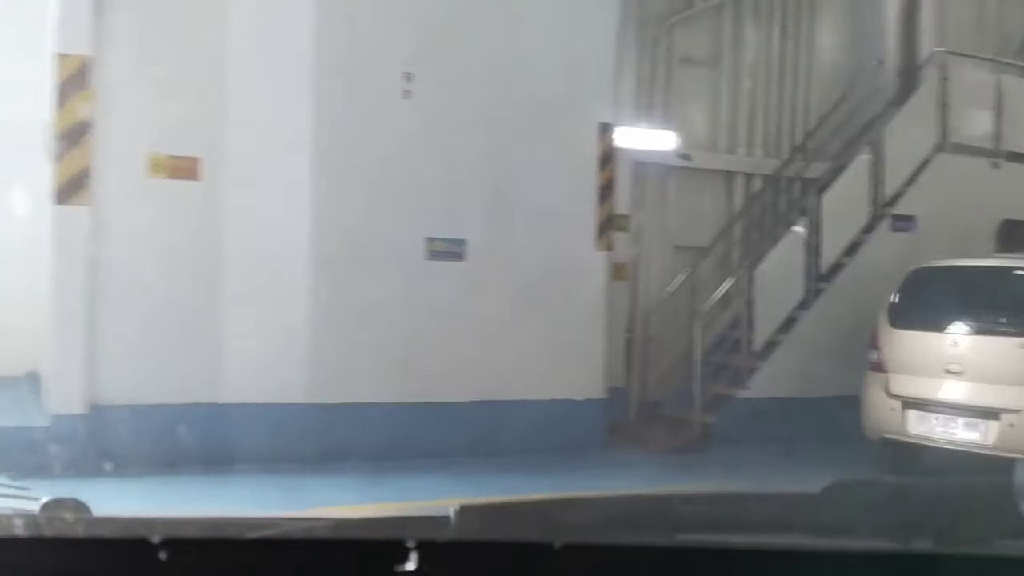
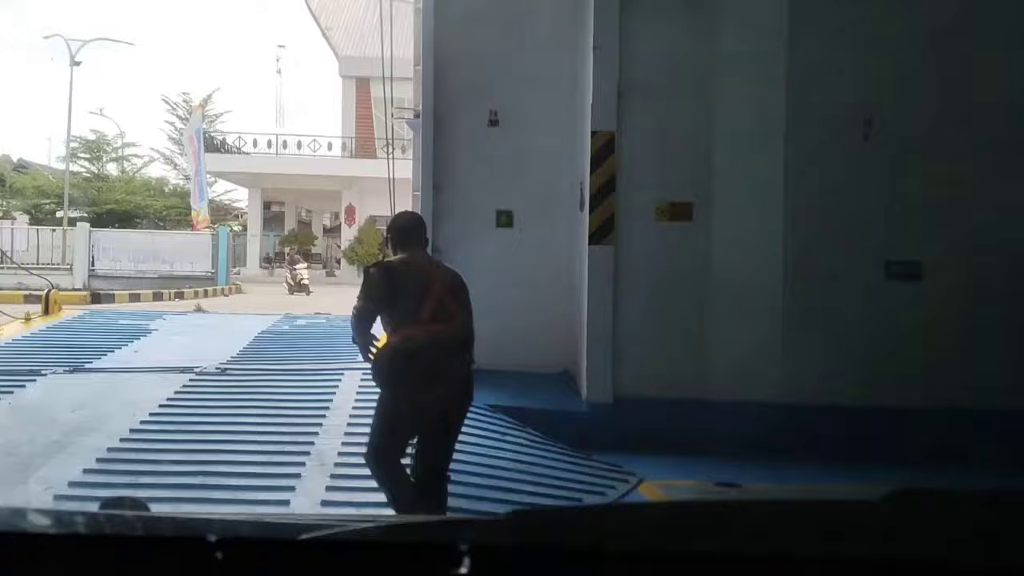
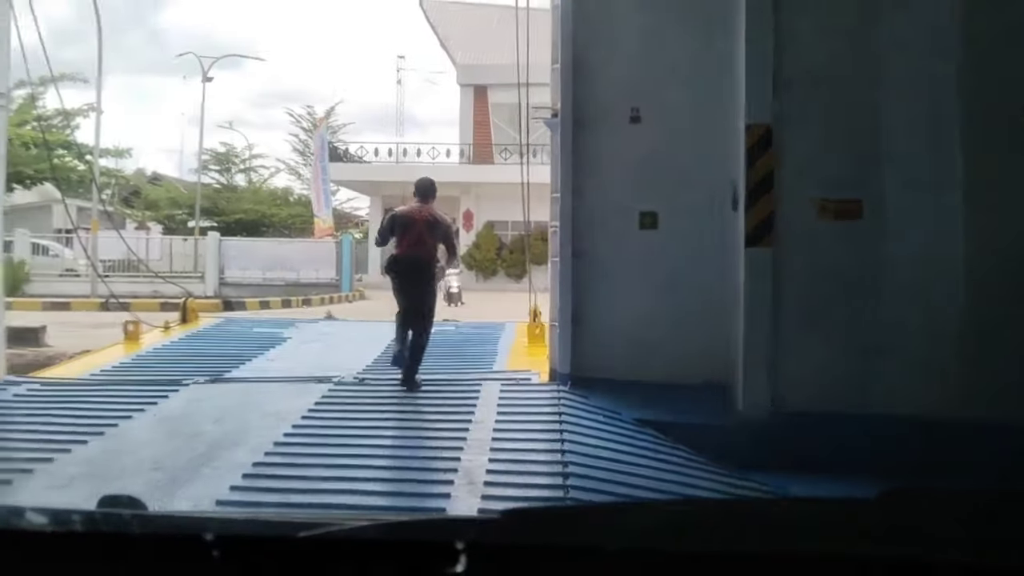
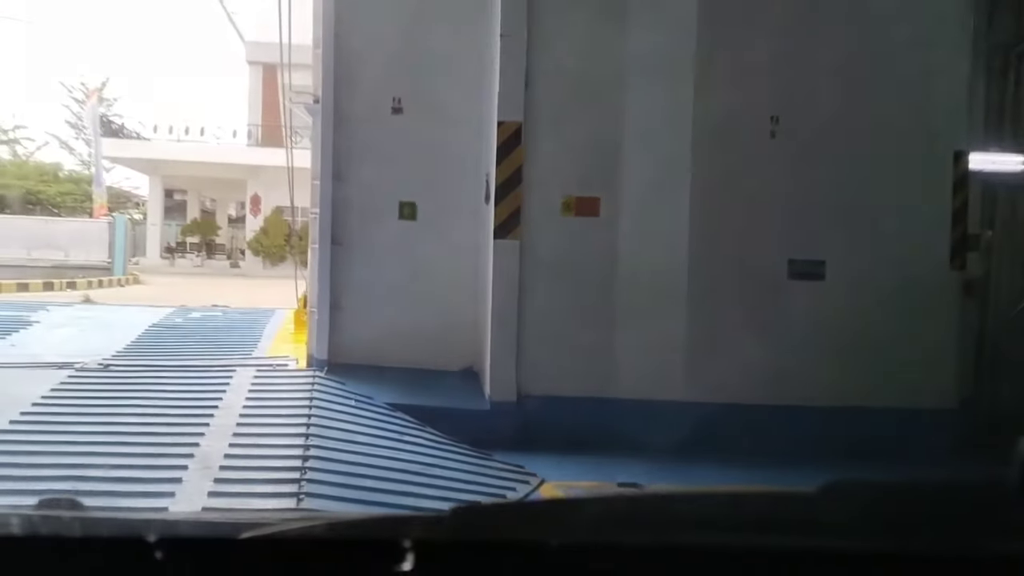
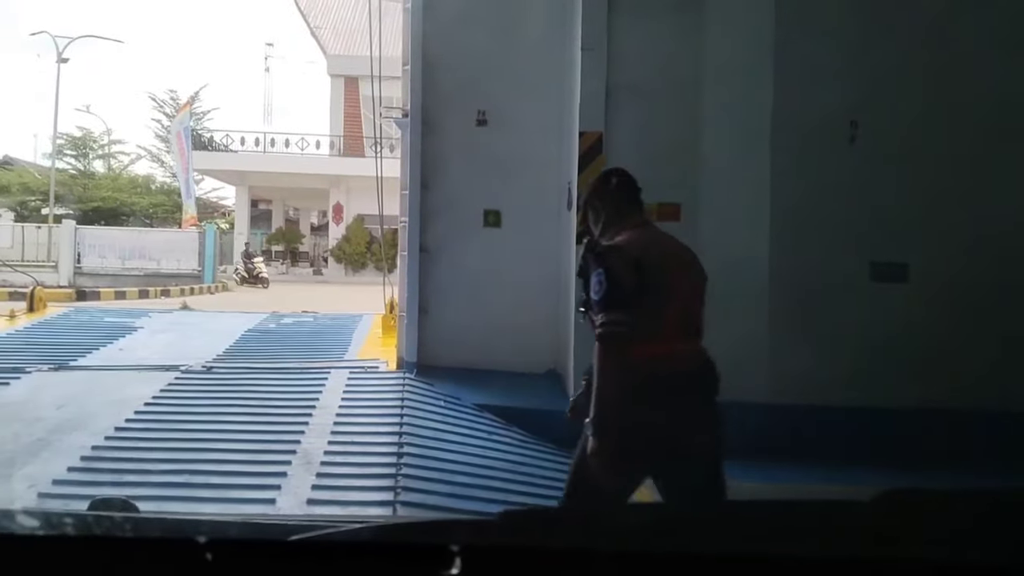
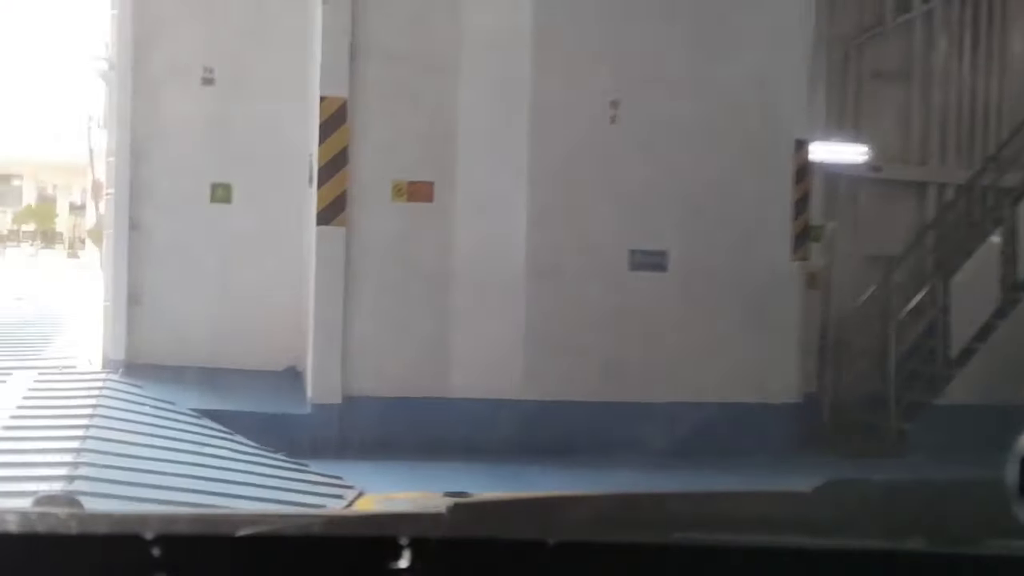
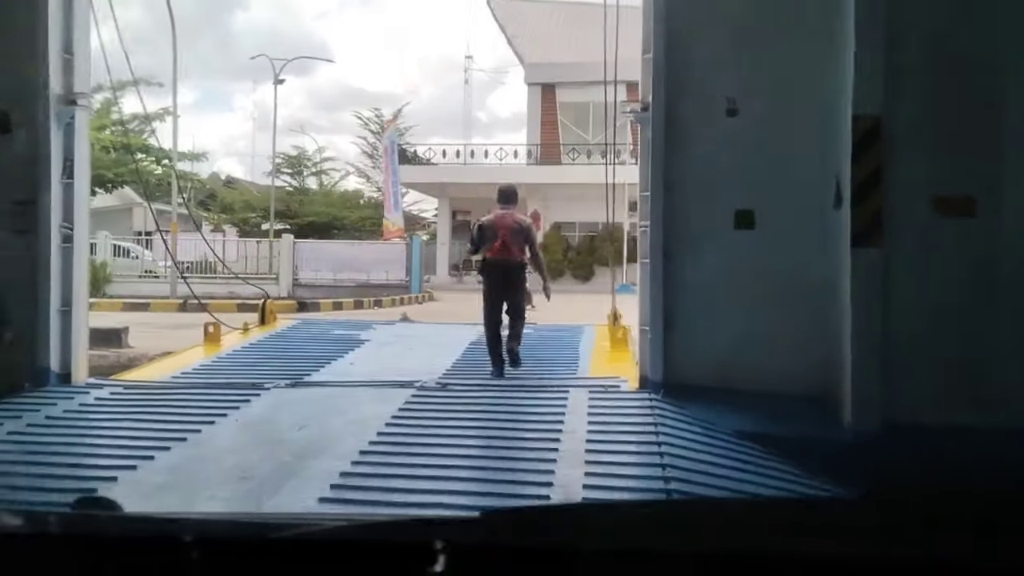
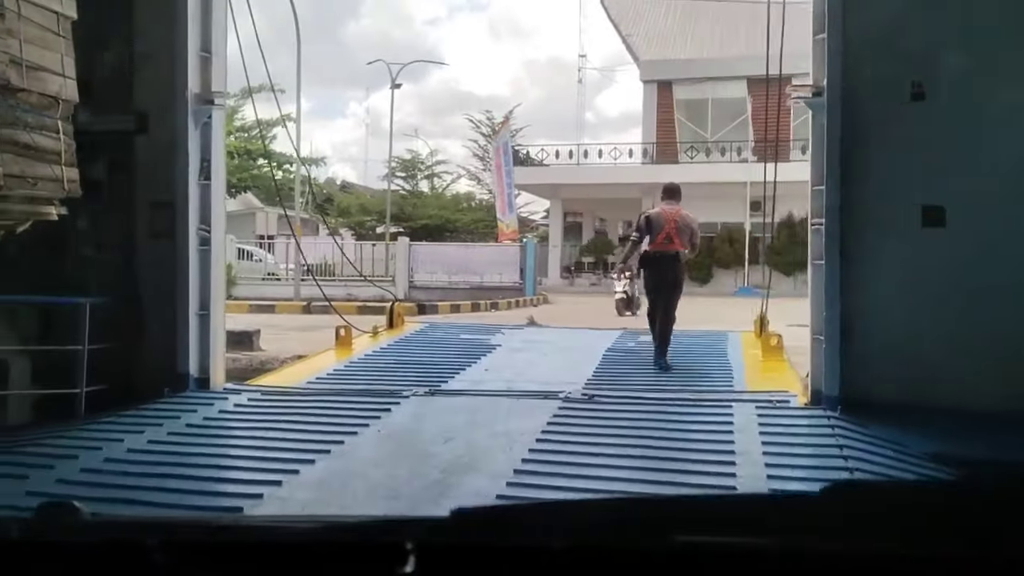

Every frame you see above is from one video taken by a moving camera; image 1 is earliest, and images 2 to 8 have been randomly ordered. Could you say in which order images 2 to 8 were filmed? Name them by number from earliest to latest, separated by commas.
6, 4, 5, 2, 3, 7, 8
